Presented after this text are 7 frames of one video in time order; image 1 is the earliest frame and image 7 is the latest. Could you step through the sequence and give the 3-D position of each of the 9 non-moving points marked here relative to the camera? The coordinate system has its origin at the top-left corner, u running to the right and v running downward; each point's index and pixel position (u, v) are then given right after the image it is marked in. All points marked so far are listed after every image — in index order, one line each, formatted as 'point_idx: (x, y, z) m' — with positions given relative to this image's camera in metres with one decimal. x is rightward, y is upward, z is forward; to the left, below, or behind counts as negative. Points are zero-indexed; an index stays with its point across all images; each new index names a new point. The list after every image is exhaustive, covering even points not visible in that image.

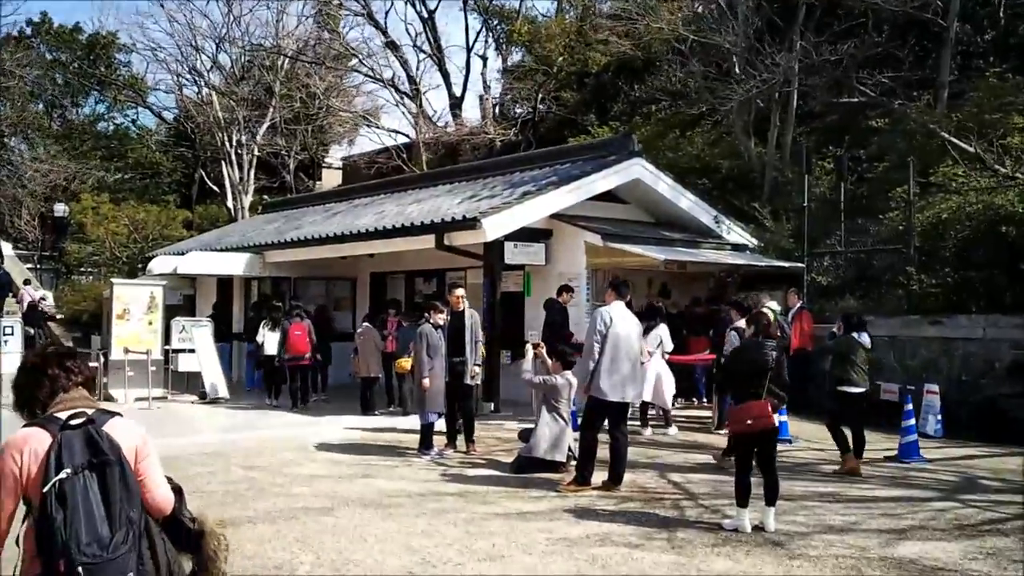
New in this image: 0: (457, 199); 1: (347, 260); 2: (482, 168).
0: (-0.7, +1.1, +13.3) m
1: (-2.6, +0.4, +16.8) m
2: (-0.4, +1.7, +15.0) m
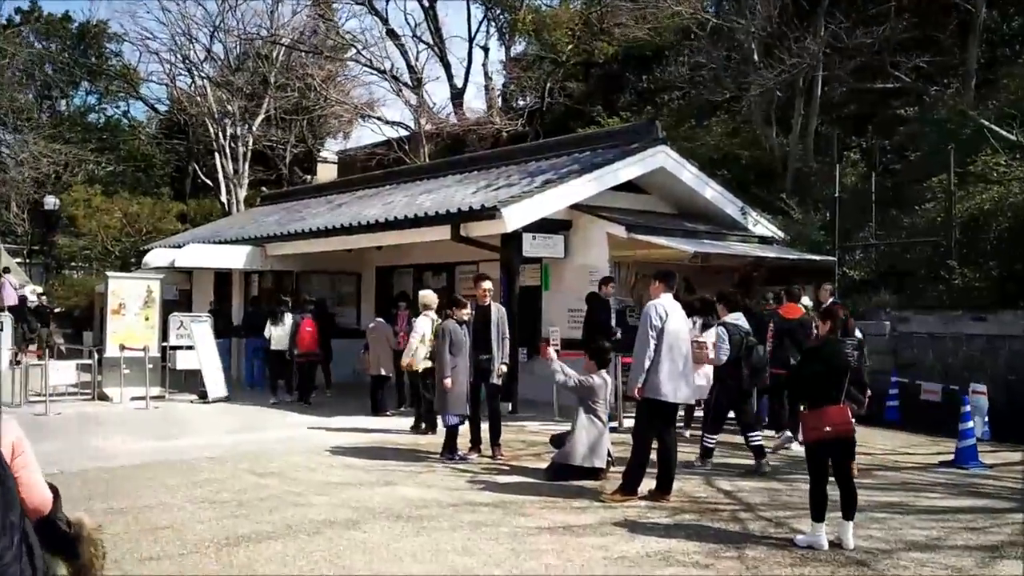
0: (-0.5, +1.2, +12.7) m
1: (-2.5, +0.5, +16.1) m
2: (-0.2, +1.8, +14.3) m
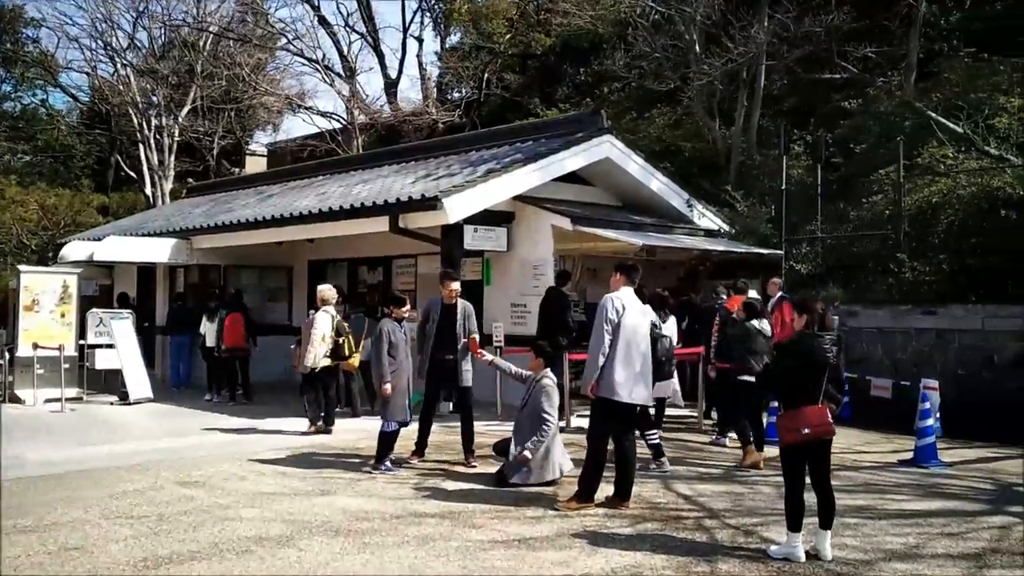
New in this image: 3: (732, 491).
0: (-1.2, +1.3, +12.2) m
1: (-3.4, +0.6, +15.4) m
2: (-1.0, +1.9, +13.8) m
3: (+1.5, -1.3, +7.0) m
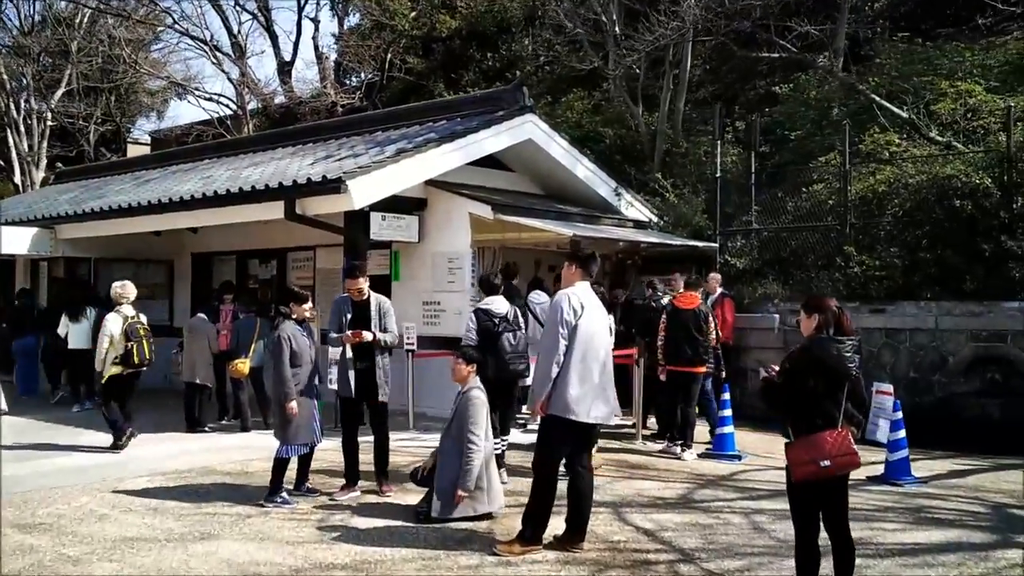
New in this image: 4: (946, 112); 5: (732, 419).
0: (-2.1, +1.3, +10.8) m
1: (-4.6, +0.7, +13.8) m
2: (-2.1, +1.9, +12.4) m
3: (+1.0, -1.3, +5.9) m
4: (+4.7, +1.9, +11.3) m
5: (+1.7, -1.0, +8.3) m
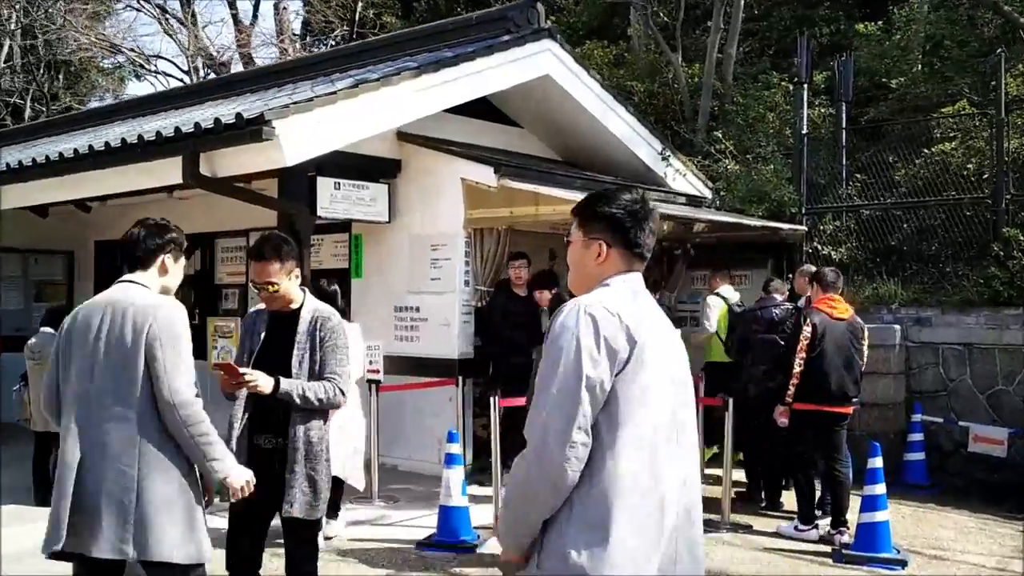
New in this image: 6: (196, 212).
0: (-2.0, +1.3, +7.5) m
1: (-4.6, +0.7, +10.6) m
2: (-2.1, +1.9, +9.2) m
3: (+1.2, -1.3, +2.7) m
4: (+4.7, +1.9, +8.1) m
5: (+1.8, -1.0, +5.2) m
6: (-2.8, +0.7, +9.1) m
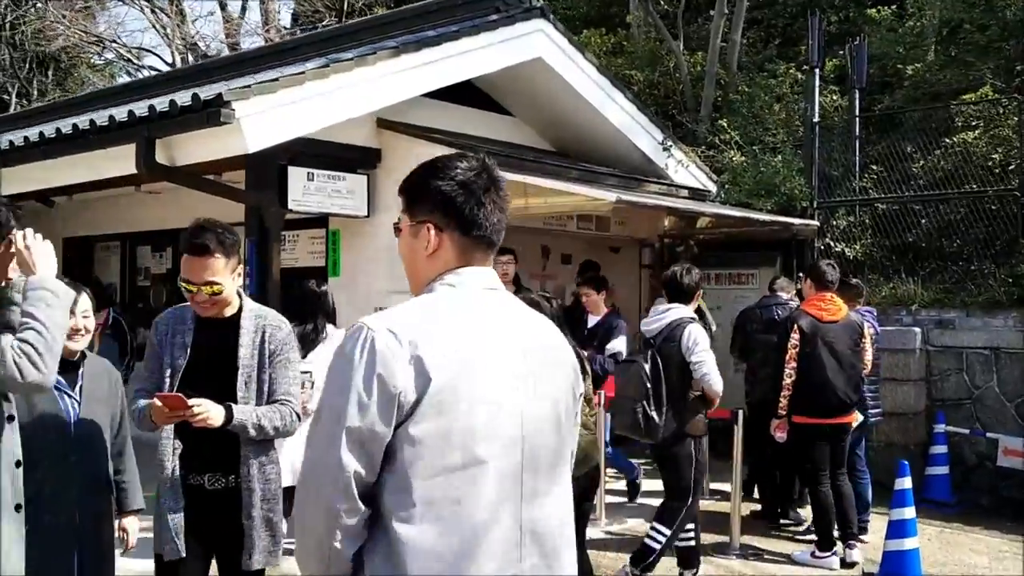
0: (-2.1, +1.3, +7.0) m
1: (-4.6, +0.7, +10.0) m
2: (-2.1, +1.9, +8.6) m
3: (+1.1, -1.3, +2.1) m
4: (+4.7, +1.9, +7.6) m
5: (+1.8, -1.0, +4.6) m
6: (-2.8, +0.7, +8.6) m
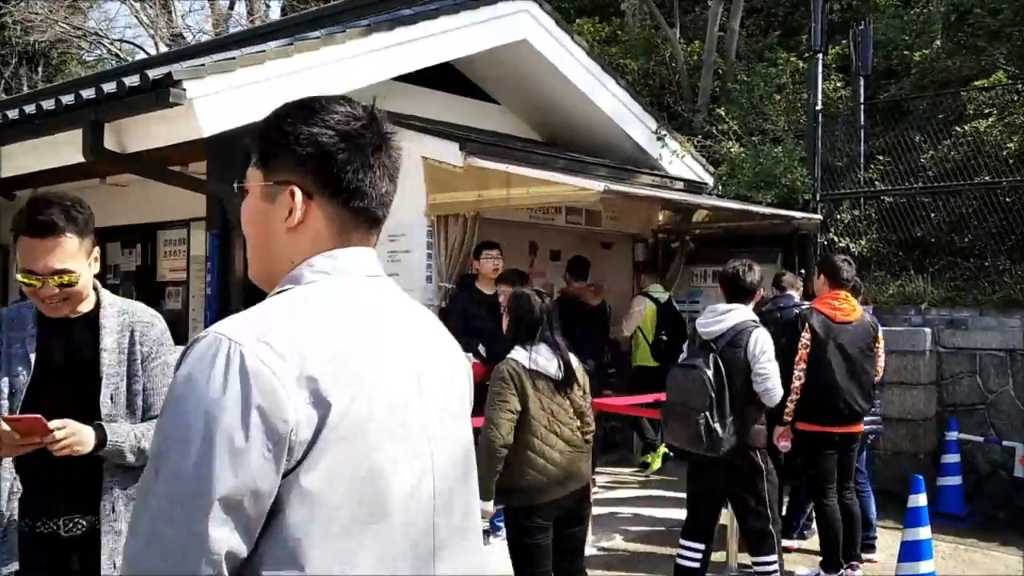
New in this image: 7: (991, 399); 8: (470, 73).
0: (-2.2, +1.3, +6.5) m
1: (-4.7, +0.7, +9.6) m
2: (-2.2, +1.9, +8.2) m
3: (+1.0, -1.3, +1.7) m
4: (+4.6, +1.9, +7.1) m
5: (+1.7, -1.0, +4.2) m
6: (-3.0, +0.7, +8.1) m
7: (+2.9, -0.7, +6.3) m
8: (-0.3, +1.5, +7.1) m
